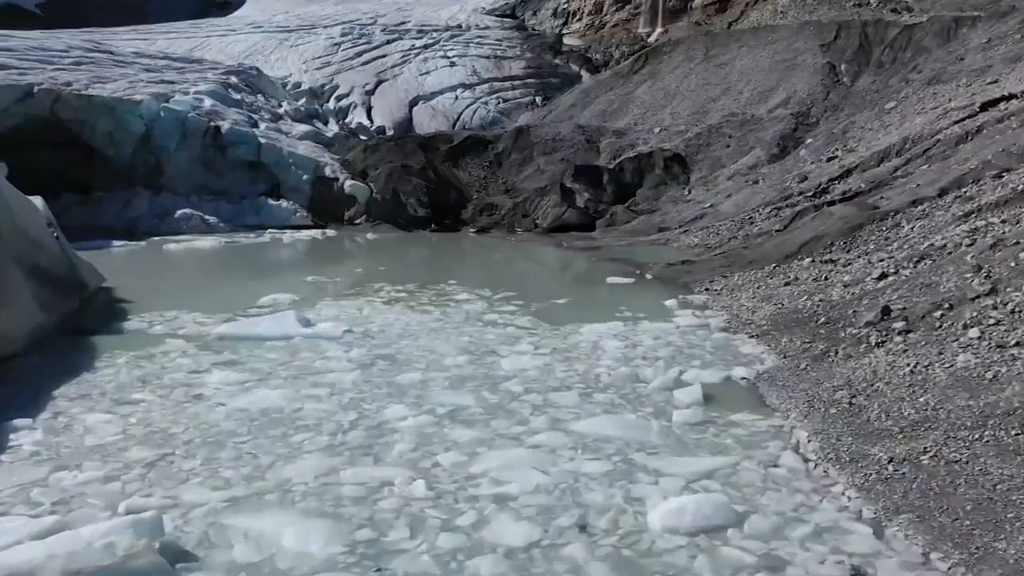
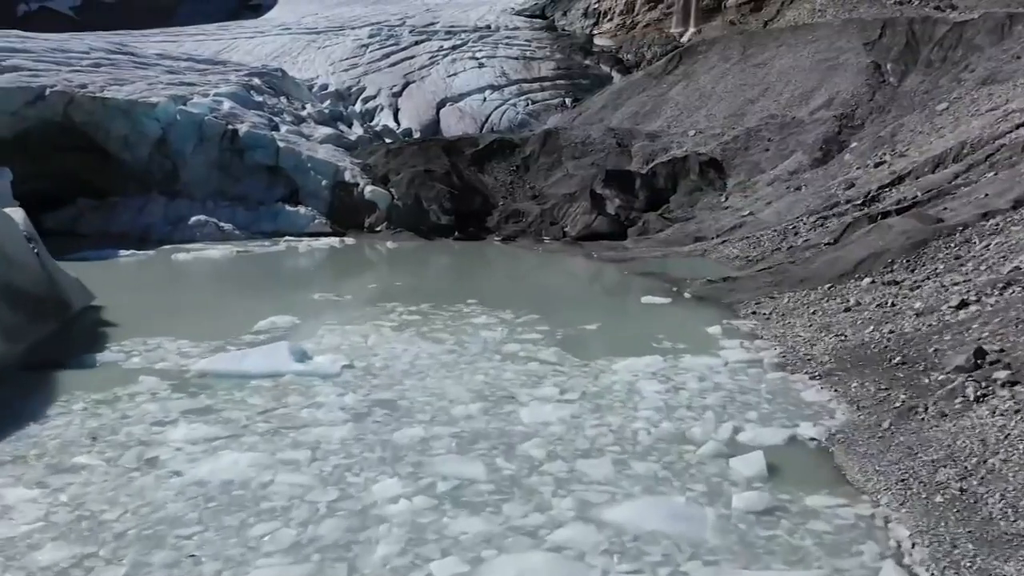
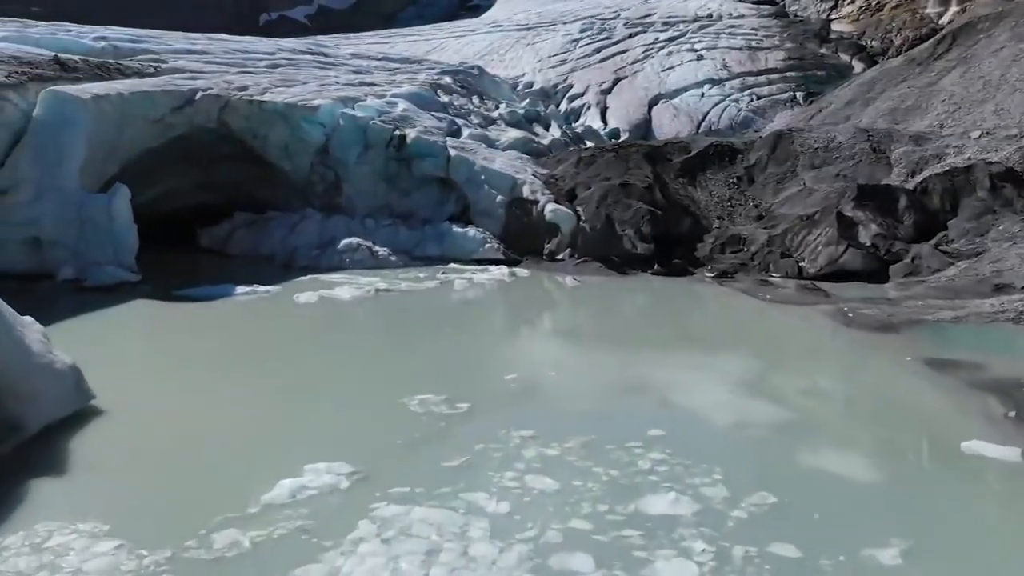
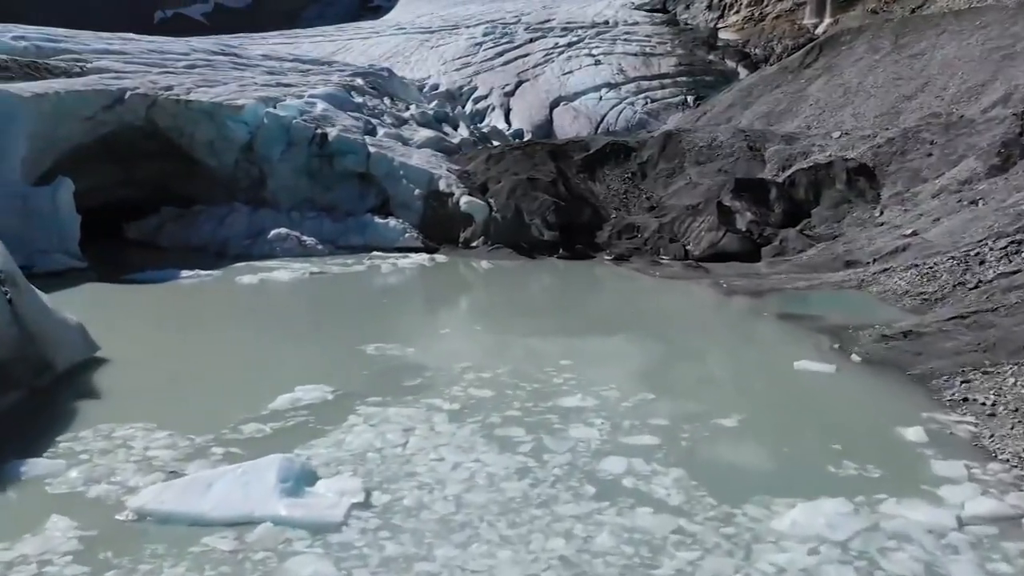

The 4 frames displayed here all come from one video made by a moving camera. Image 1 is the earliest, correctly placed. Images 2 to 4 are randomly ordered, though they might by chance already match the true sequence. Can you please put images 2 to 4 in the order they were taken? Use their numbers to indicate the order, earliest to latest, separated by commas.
2, 4, 3
